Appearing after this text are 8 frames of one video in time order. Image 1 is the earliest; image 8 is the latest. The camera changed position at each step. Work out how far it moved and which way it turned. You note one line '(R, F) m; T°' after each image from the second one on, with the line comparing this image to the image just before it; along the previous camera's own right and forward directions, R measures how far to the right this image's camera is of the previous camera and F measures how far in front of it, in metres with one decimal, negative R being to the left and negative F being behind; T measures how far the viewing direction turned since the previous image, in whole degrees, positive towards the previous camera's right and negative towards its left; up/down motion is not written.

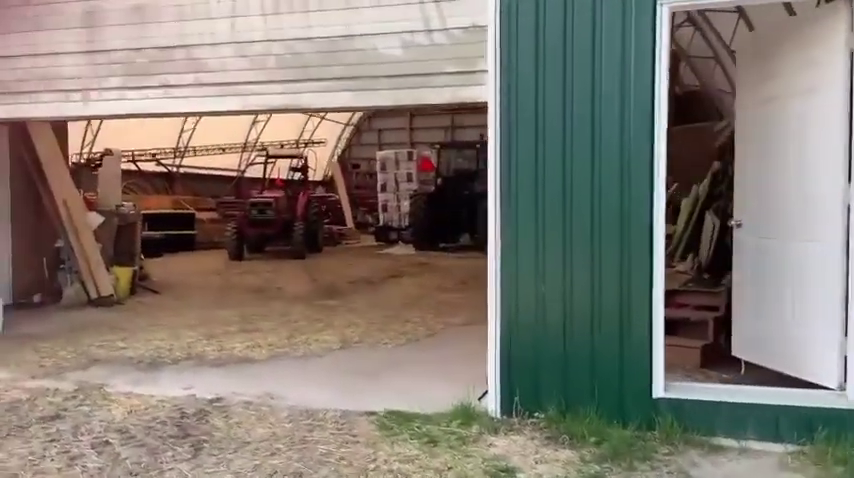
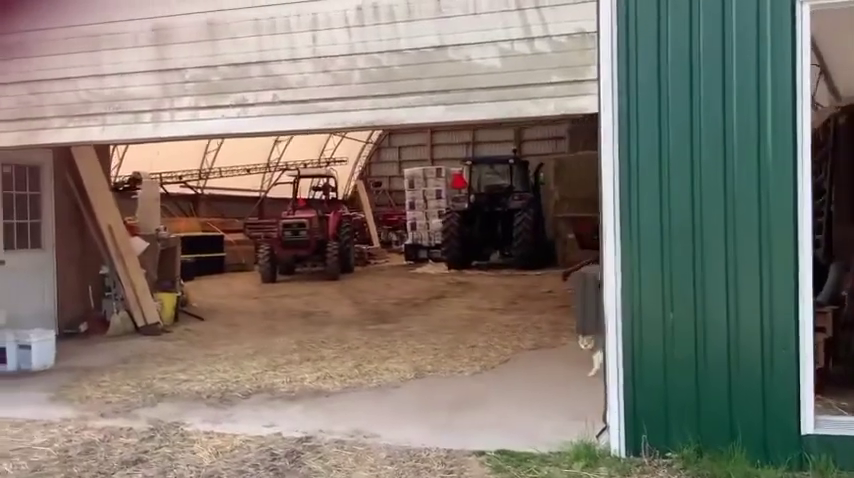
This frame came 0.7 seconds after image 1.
(-0.5, +0.3) m; -1°
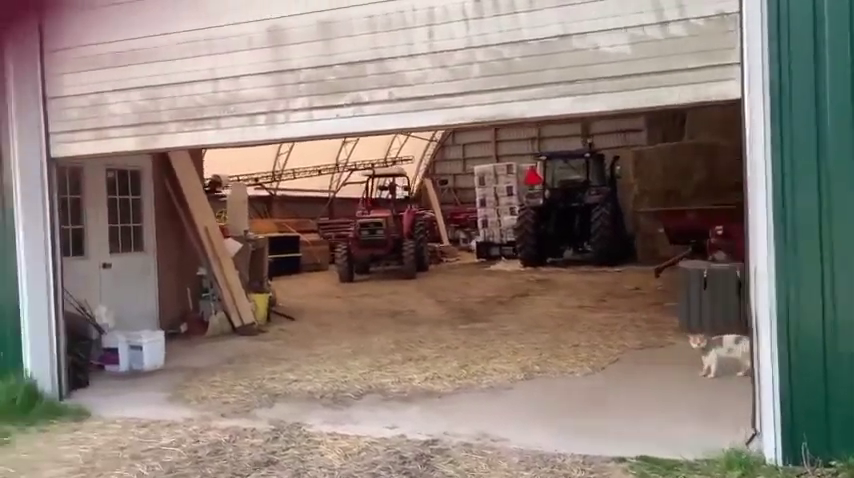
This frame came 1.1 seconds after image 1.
(-0.4, +0.1) m; -5°
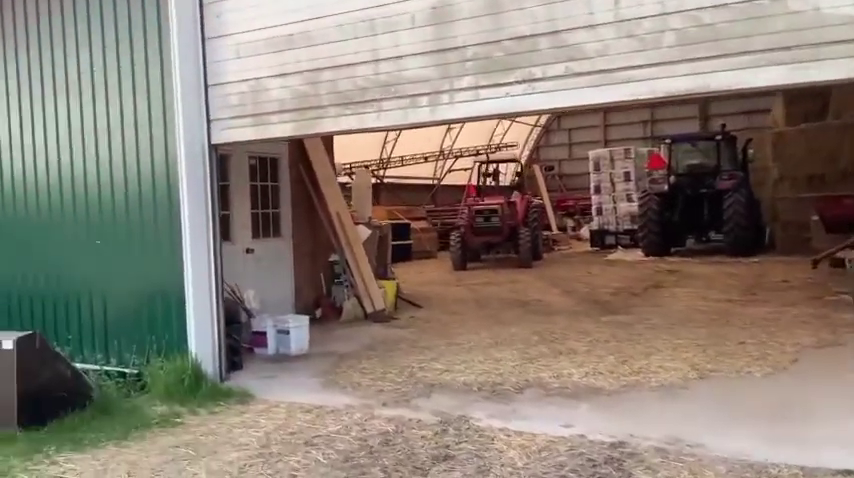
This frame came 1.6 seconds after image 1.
(-0.5, +0.2) m; -8°
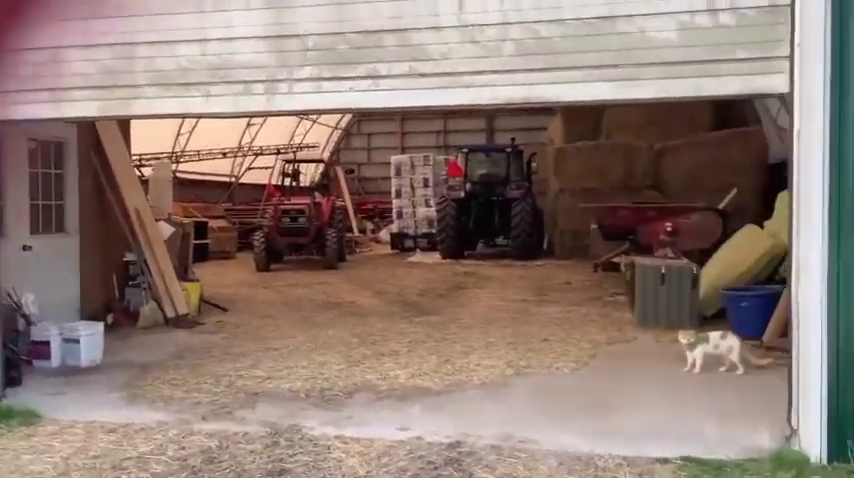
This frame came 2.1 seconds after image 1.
(-0.2, +0.2) m; +17°
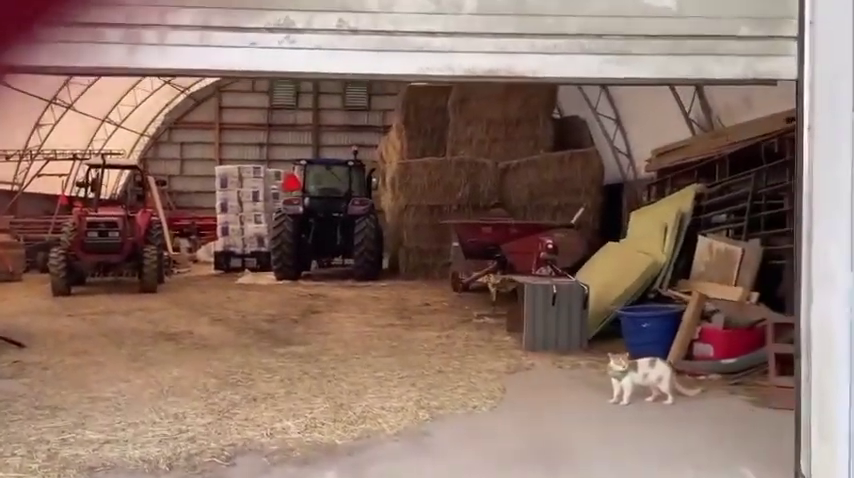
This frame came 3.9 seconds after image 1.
(-0.5, +0.9) m; +16°
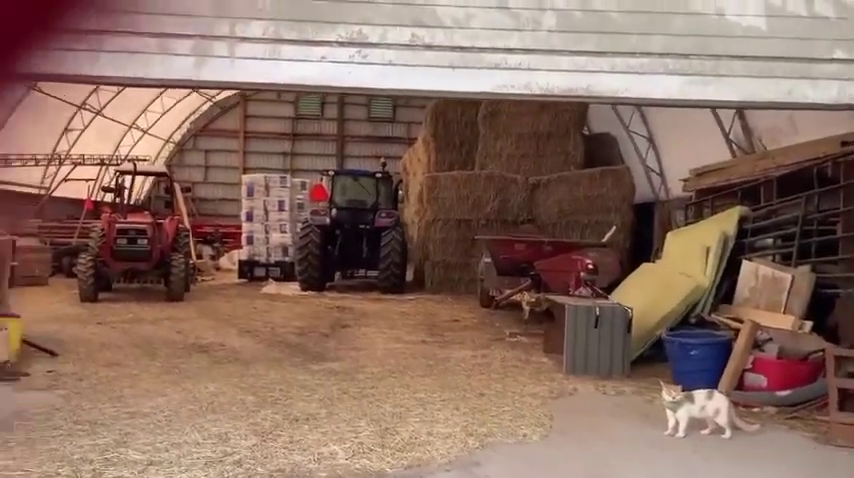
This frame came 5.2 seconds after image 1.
(-0.2, +0.1) m; -1°
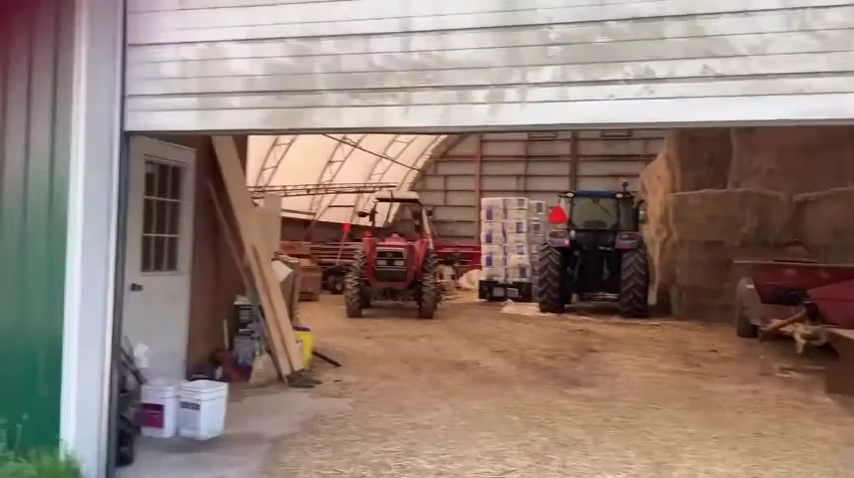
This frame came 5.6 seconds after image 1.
(-0.2, -0.2) m; -19°
